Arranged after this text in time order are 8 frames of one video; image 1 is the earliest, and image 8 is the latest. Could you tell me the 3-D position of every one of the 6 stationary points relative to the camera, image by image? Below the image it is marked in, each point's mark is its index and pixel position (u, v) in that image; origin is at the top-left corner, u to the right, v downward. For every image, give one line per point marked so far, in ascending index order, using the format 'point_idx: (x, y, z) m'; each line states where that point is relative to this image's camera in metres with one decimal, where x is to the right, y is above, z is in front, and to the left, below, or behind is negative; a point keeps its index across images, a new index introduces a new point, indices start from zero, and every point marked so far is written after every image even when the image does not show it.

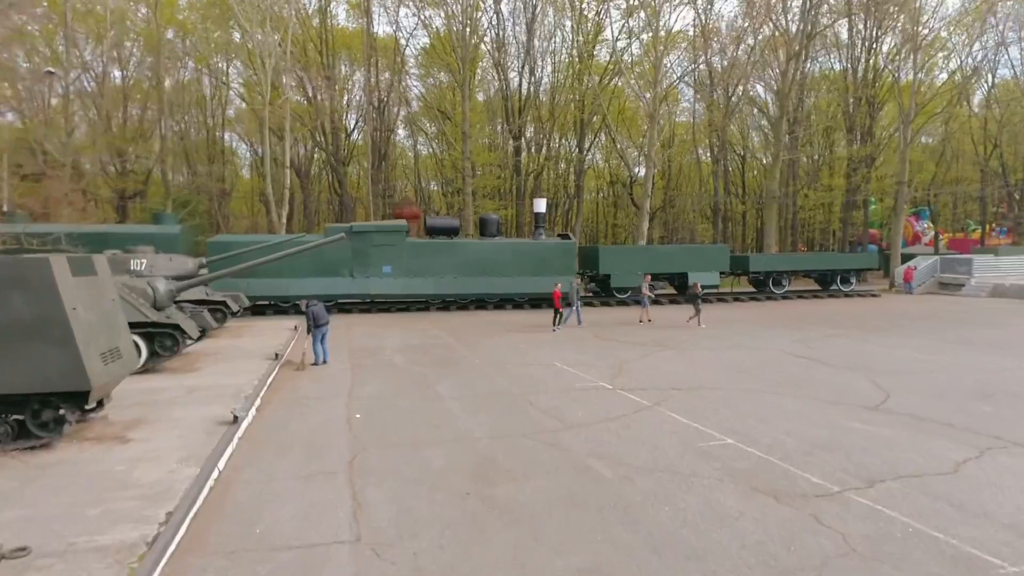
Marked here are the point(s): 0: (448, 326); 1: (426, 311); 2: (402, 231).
0: (-1.3, -0.8, +15.3) m
1: (-2.2, -0.6, +18.2) m
2: (-2.7, +1.4, +17.9) m
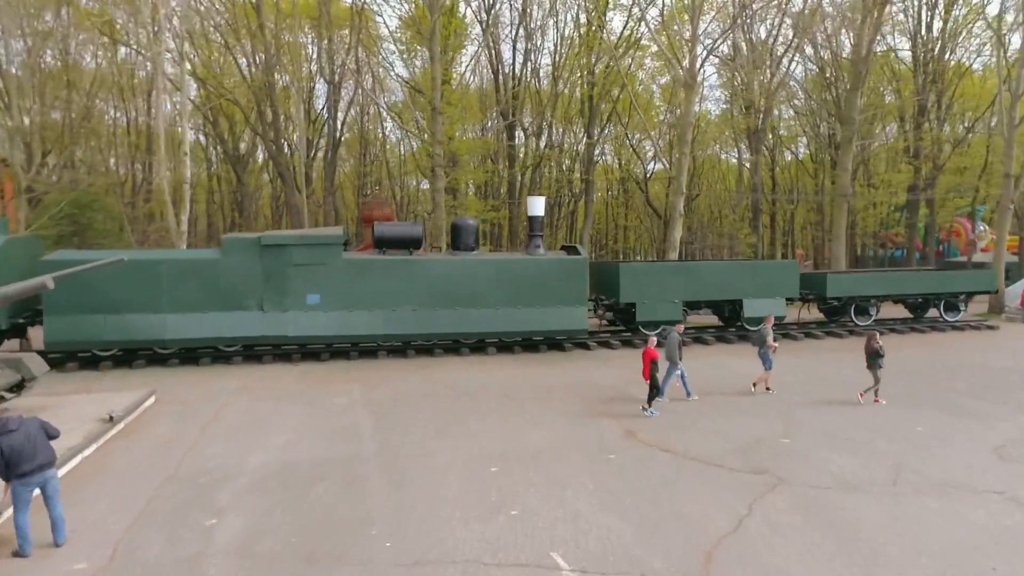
0: (-1.6, -1.4, +9.7) m
1: (-2.5, -1.2, +12.7) m
2: (-3.0, +0.7, +12.4) m
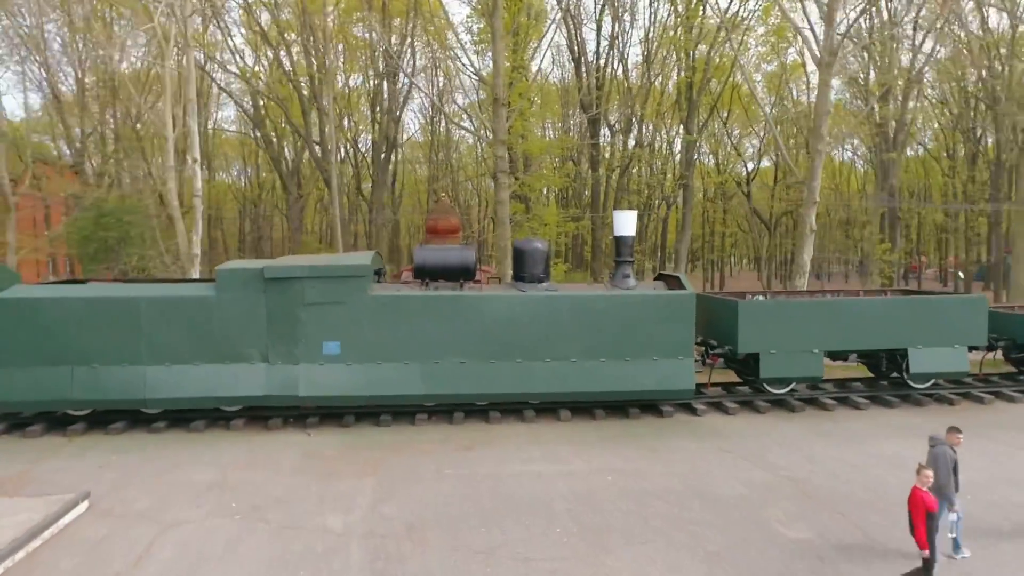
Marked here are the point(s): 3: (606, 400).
0: (-0.9, -2.0, +6.7) m
1: (-1.4, -1.8, +9.8) m
2: (-2.0, +0.1, +9.5) m
3: (+1.3, -1.5, +10.0) m
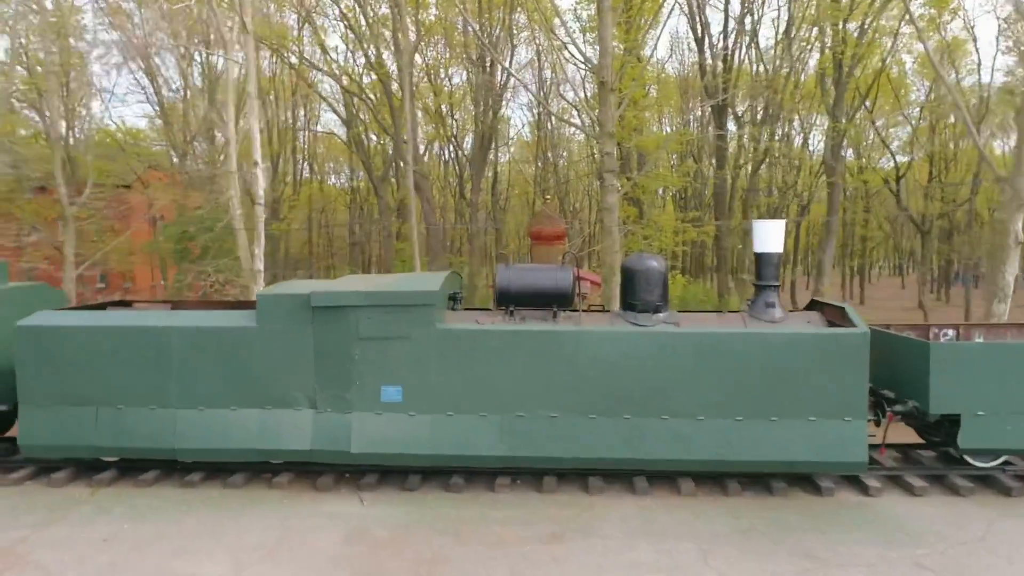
0: (-0.3, -2.4, +4.7) m
1: (-0.3, -2.2, +7.8) m
2: (-0.9, -0.2, +7.6) m
3: (+2.4, -1.9, +7.6) m
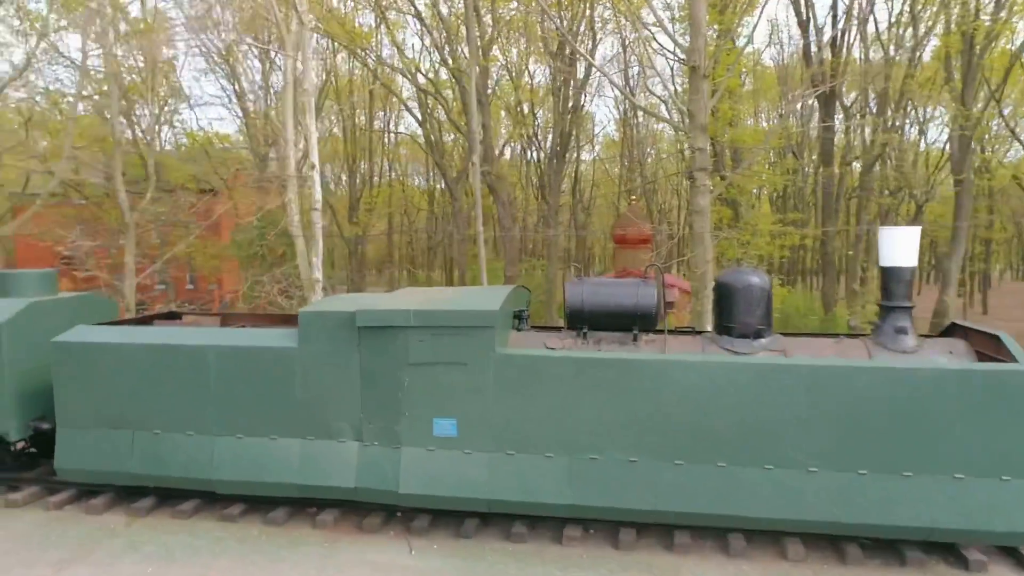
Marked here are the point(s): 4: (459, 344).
0: (0.0, -2.5, +3.6) m
1: (+0.3, -2.4, +6.7) m
2: (-0.2, -0.4, +6.6) m
3: (+3.0, -2.1, +6.2) m
4: (-0.5, -0.5, +6.6) m
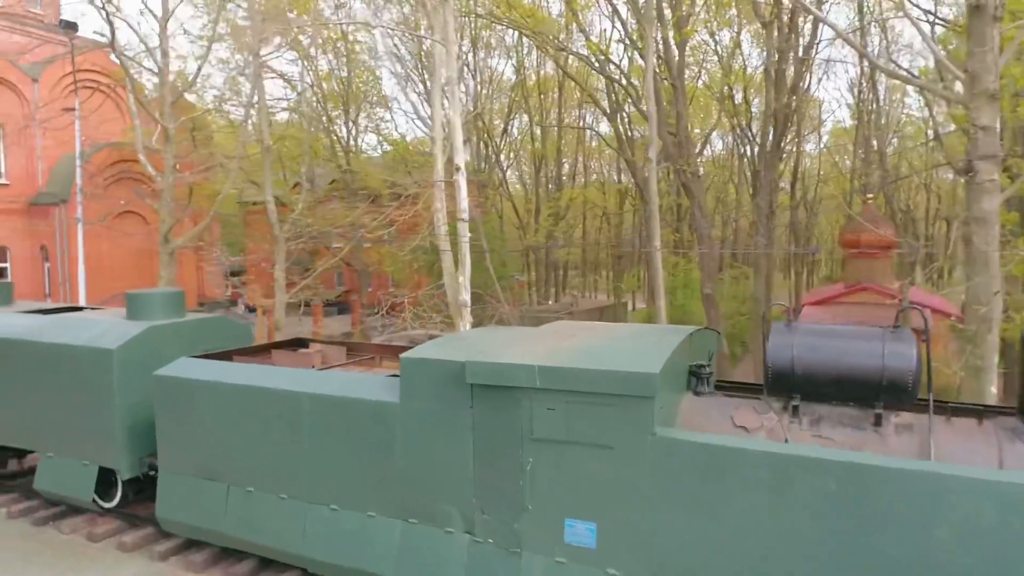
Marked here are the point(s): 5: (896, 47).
0: (+0.1, -2.9, +1.6) m
1: (+1.3, -2.7, +4.5) m
2: (+0.8, -0.7, +4.5) m
3: (+3.8, -2.5, +3.2) m
4: (+0.6, -0.8, +4.6) m
5: (+9.6, +6.1, +18.3) m
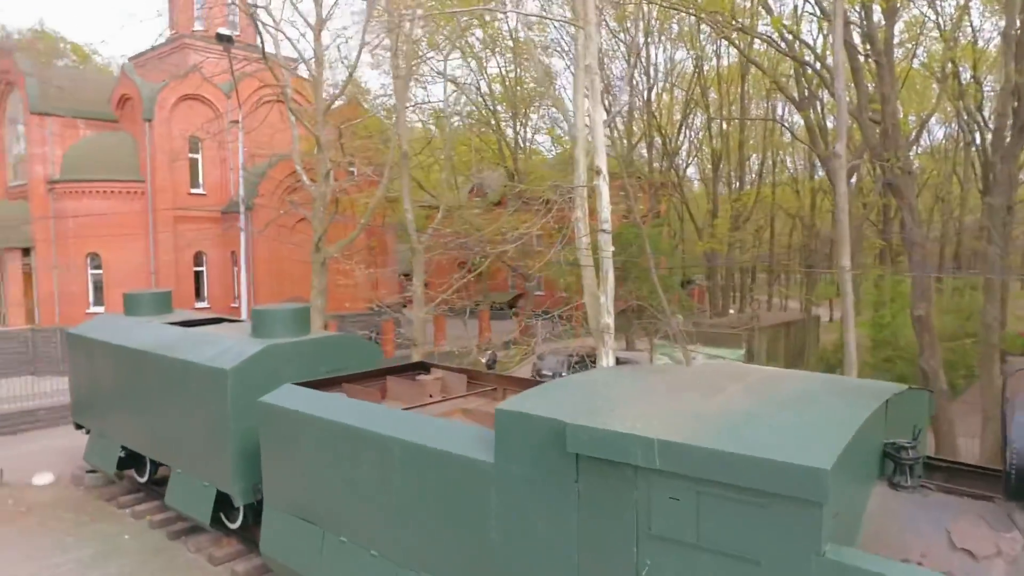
0: (-0.1, -3.1, +0.5) m
1: (+1.7, -2.9, +3.0) m
2: (+1.2, -0.9, +3.1) m
3: (+3.8, -2.7, +1.2) m
4: (+1.1, -1.1, +3.3) m
5: (+13.3, +5.7, +14.3) m
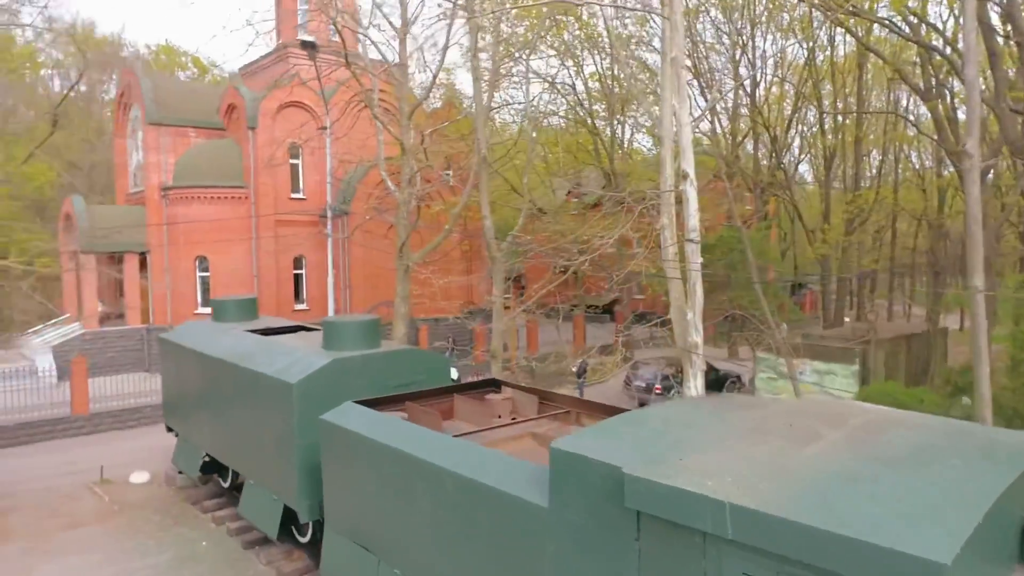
0: (-0.4, -3.2, +0.1) m
1: (+1.8, -3.1, +2.2) m
2: (+1.3, -1.0, +2.5) m
3: (+3.6, -2.9, +0.2) m
4: (+1.2, -1.2, +2.7) m
5: (+14.9, +5.4, +11.8) m
